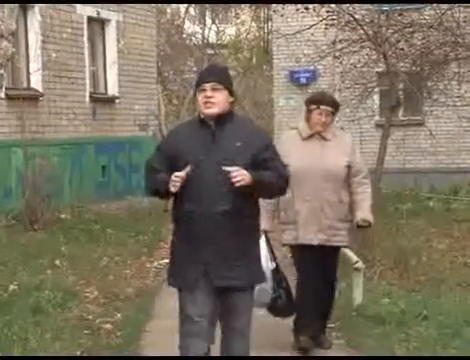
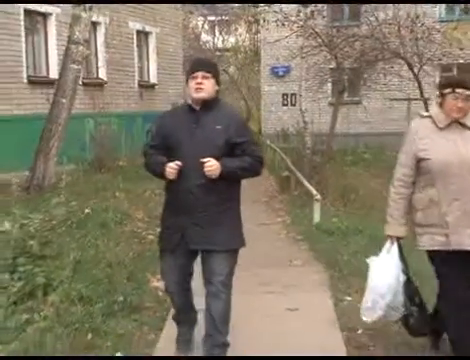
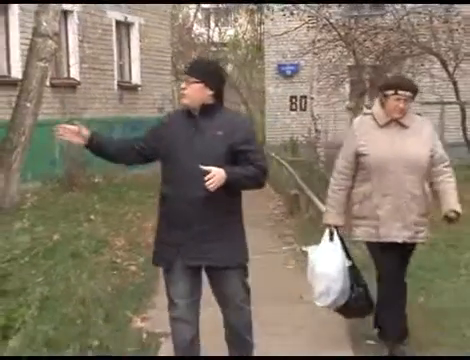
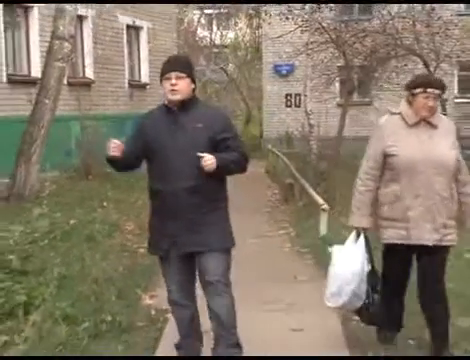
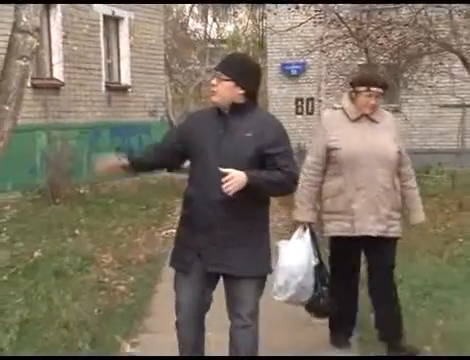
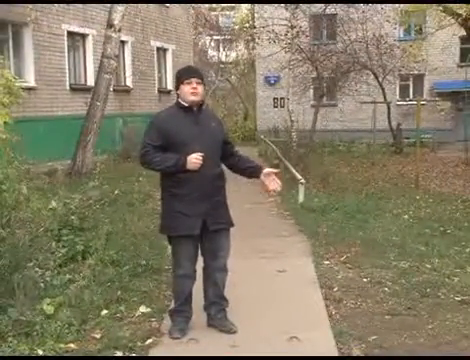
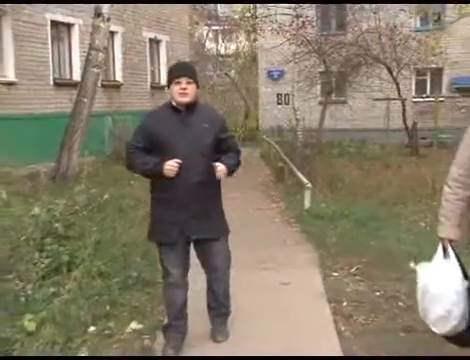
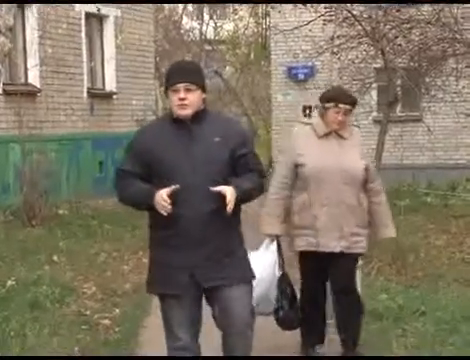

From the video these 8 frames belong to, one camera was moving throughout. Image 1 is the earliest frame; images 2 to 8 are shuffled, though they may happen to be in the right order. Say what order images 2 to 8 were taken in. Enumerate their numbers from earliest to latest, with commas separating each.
8, 5, 3, 4, 2, 7, 6
